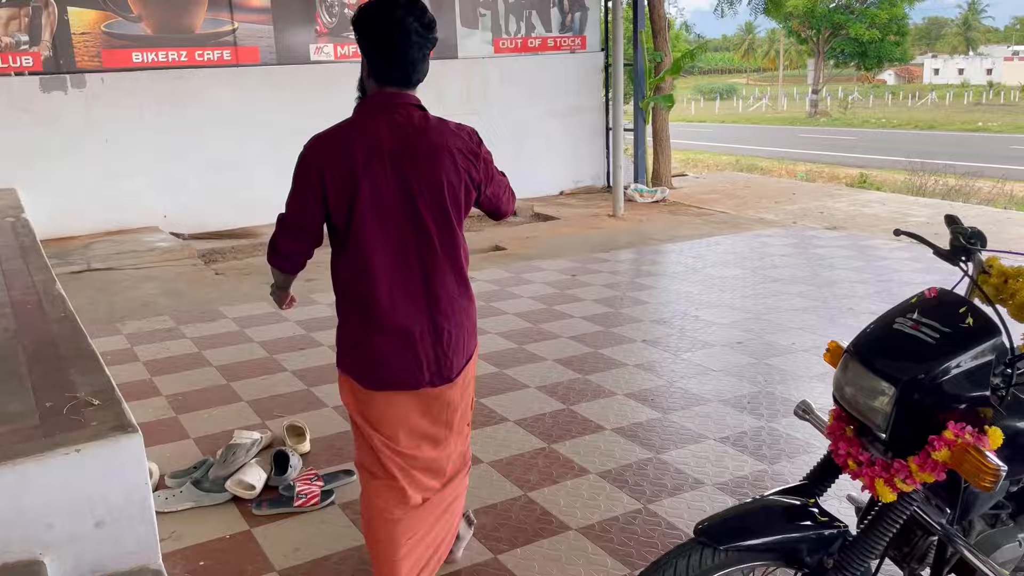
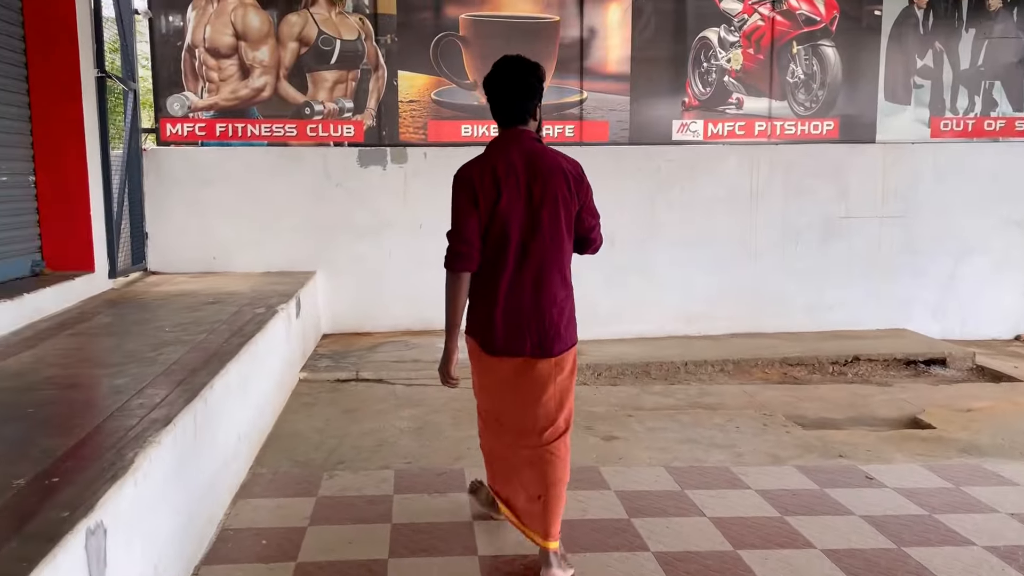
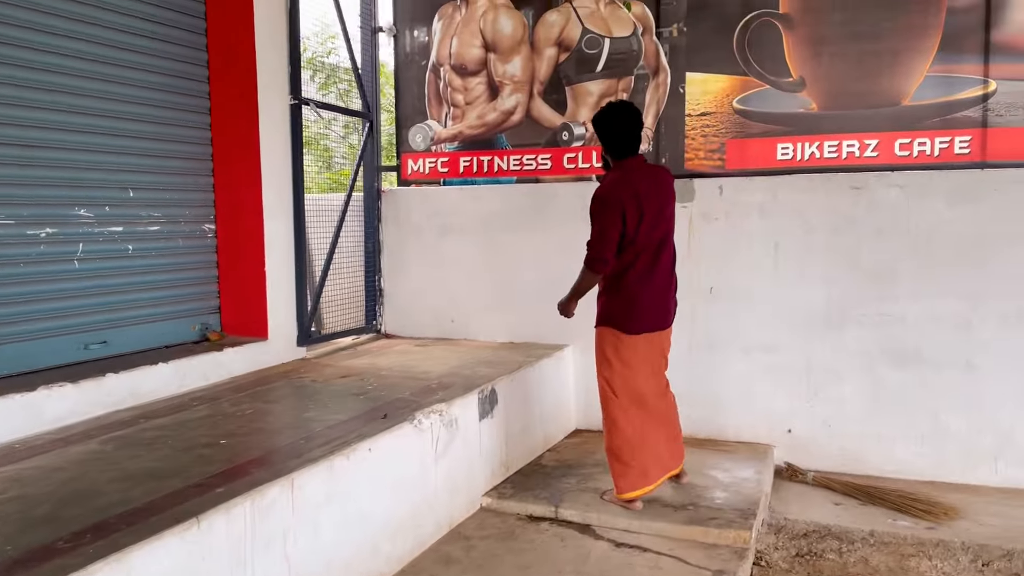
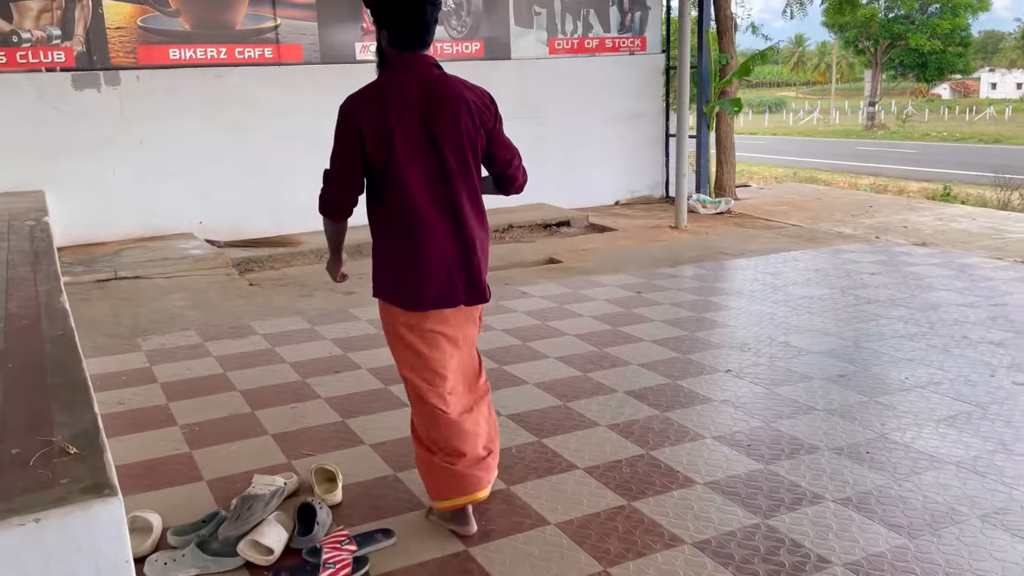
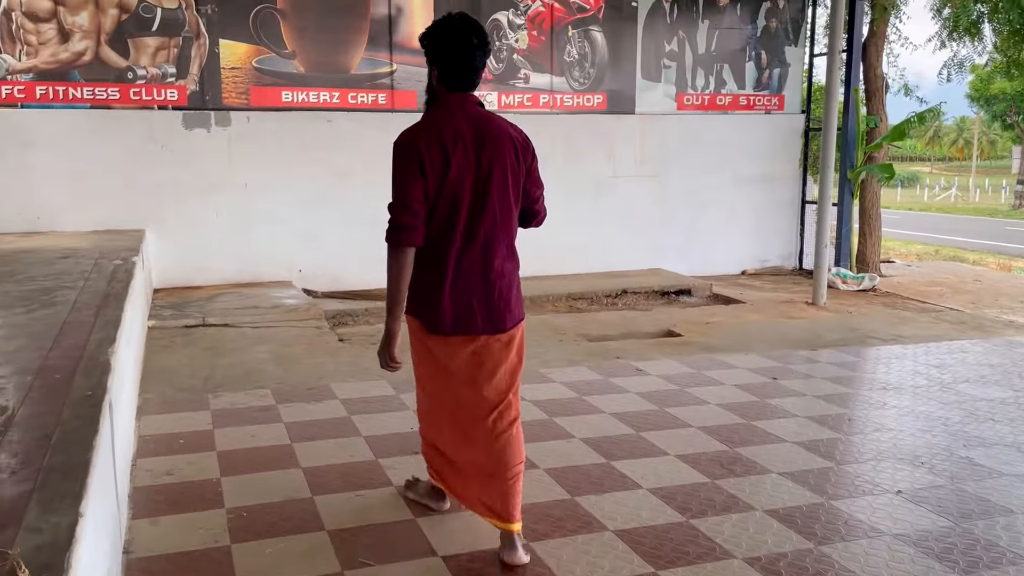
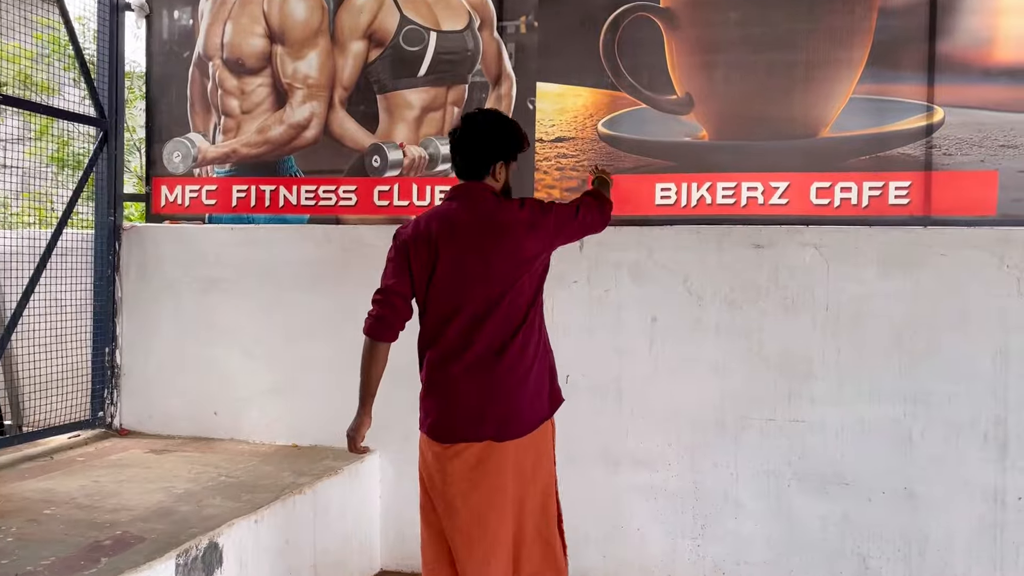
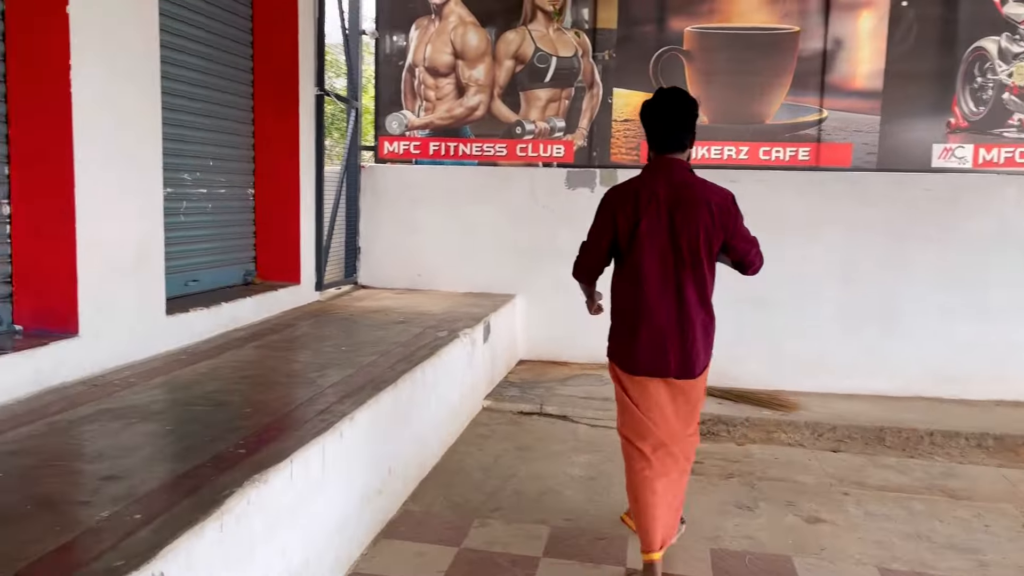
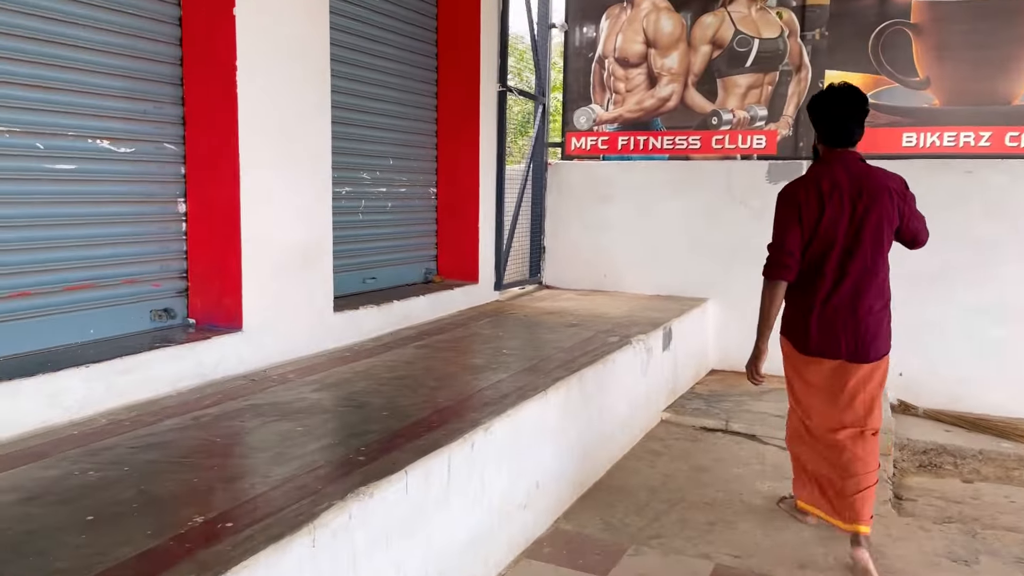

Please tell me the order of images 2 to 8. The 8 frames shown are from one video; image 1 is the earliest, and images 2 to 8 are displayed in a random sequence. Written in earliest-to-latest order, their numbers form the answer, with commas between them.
4, 5, 2, 7, 8, 3, 6
